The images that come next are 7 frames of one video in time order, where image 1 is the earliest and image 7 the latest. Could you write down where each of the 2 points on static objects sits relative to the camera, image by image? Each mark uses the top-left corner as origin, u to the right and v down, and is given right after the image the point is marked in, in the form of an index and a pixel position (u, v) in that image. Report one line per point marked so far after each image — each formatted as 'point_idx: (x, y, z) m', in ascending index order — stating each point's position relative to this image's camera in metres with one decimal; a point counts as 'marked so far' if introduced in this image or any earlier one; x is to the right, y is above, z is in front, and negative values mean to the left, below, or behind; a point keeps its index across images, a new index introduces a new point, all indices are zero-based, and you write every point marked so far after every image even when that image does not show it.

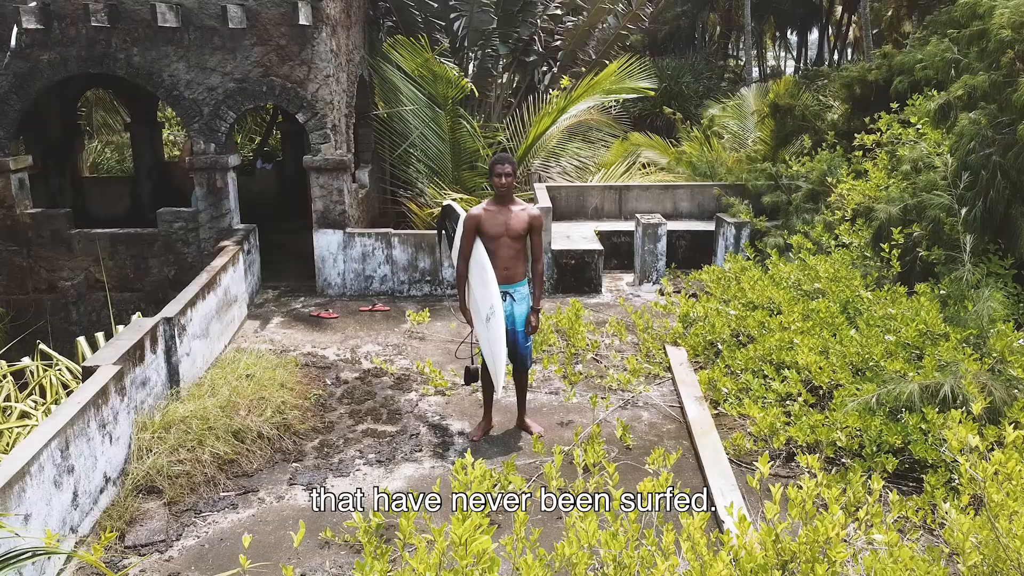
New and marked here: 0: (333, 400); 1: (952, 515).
0: (-1.2, -0.7, +4.2) m
1: (+1.6, -0.8, +2.3) m
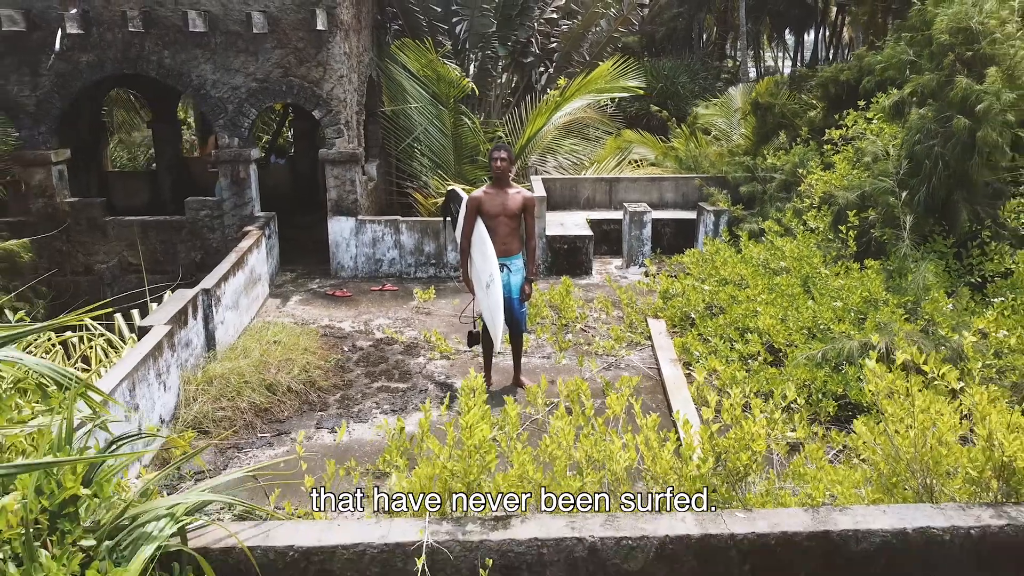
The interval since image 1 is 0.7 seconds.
0: (-1.2, -0.6, +4.8) m
1: (+1.6, -0.7, +2.9) m
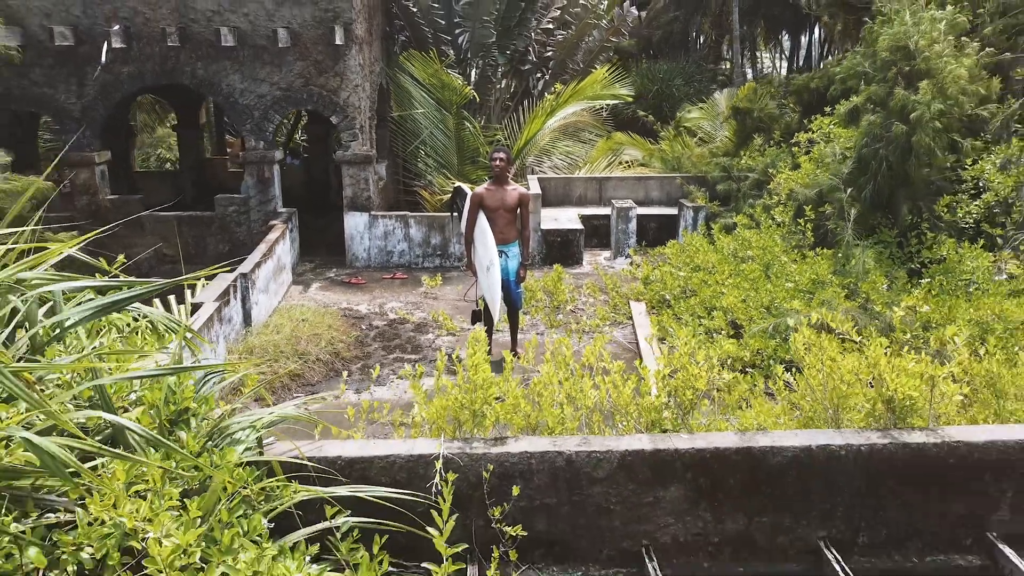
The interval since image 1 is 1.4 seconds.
0: (-1.2, -0.4, +5.5) m
1: (+1.6, -0.5, +3.5) m
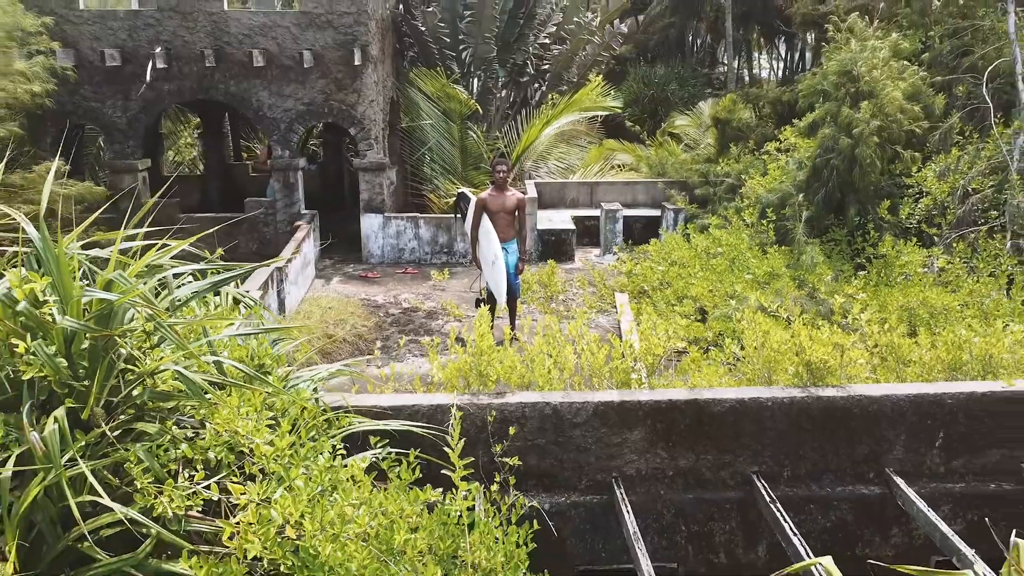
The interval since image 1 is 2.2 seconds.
0: (-1.3, -0.4, +6.3) m
1: (+1.6, -0.4, +4.4) m
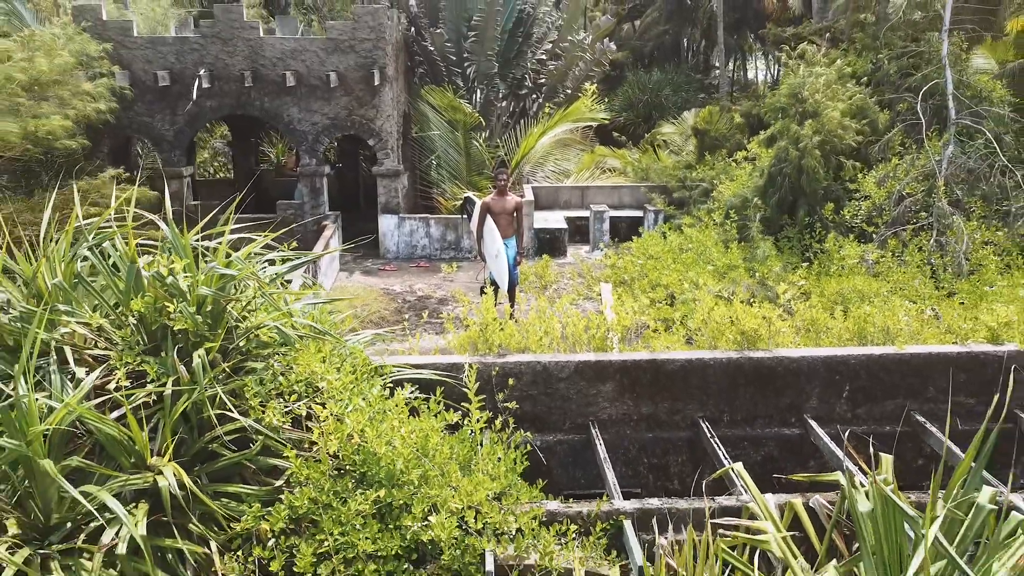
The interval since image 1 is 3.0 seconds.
0: (-1.3, -0.2, +7.4) m
1: (+1.6, -0.3, +5.4) m
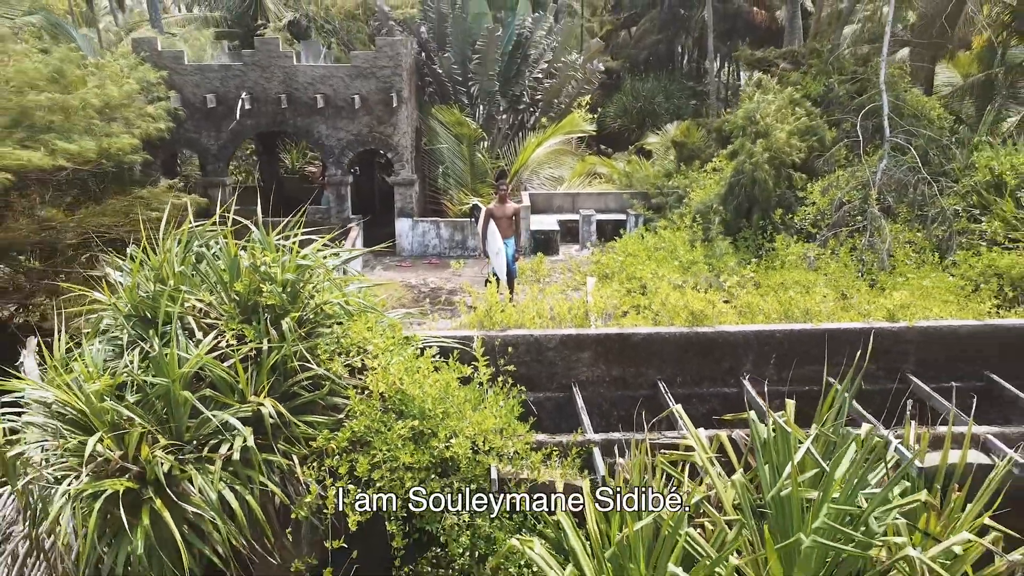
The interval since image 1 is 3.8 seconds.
0: (-1.3, -0.1, +8.7) m
1: (+1.6, -0.2, +6.8) m
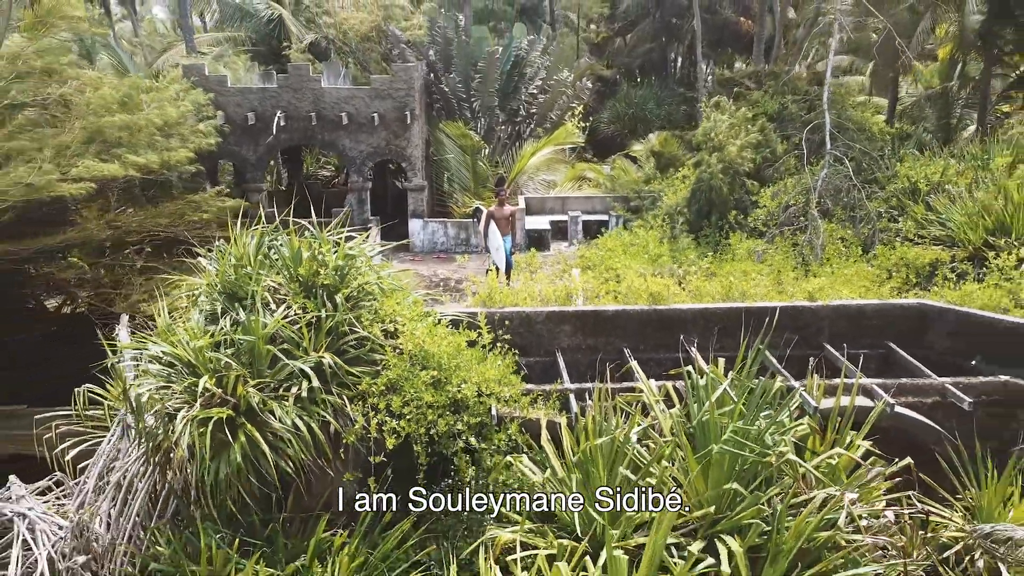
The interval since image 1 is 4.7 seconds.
0: (-1.3, 0.0, +10.3) m
1: (+1.5, -0.1, +8.4) m
